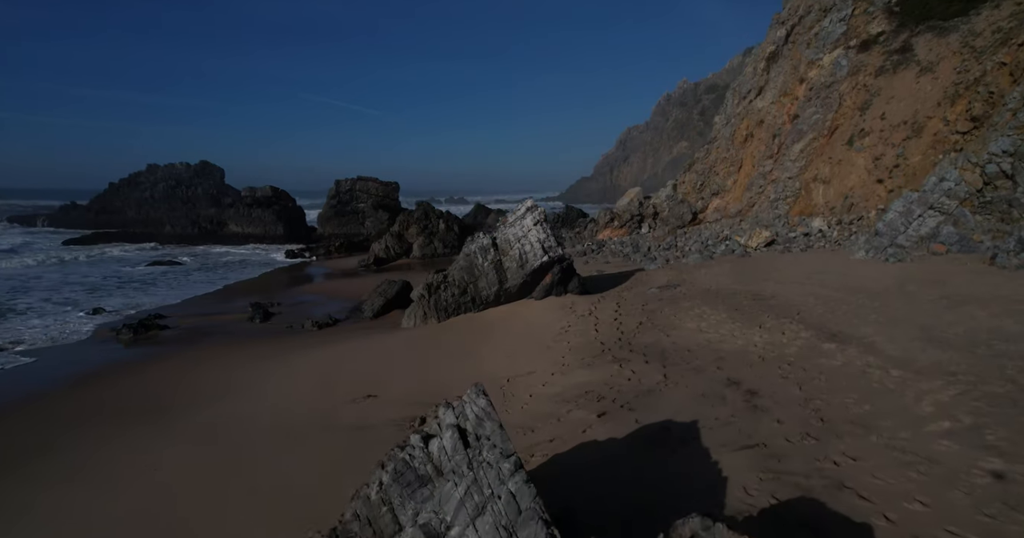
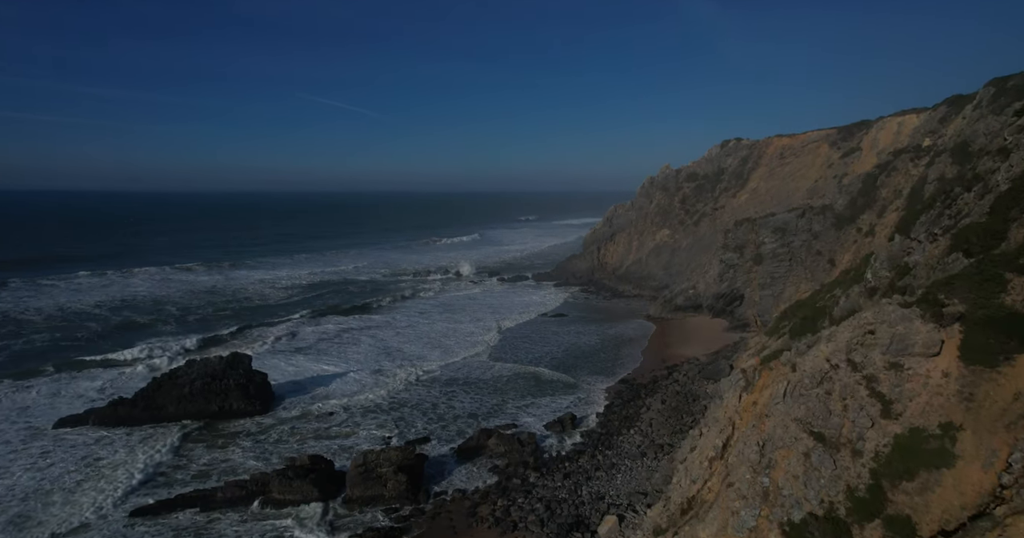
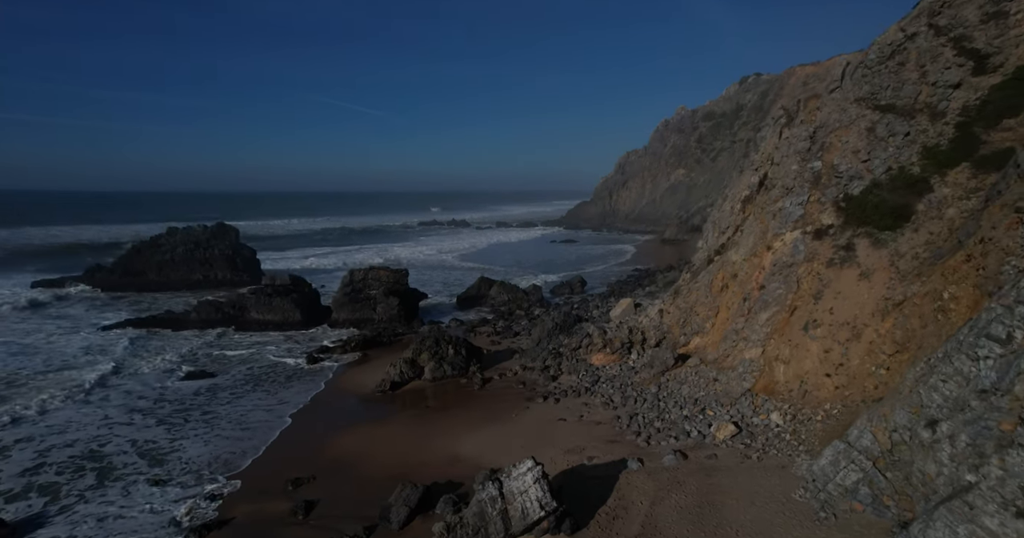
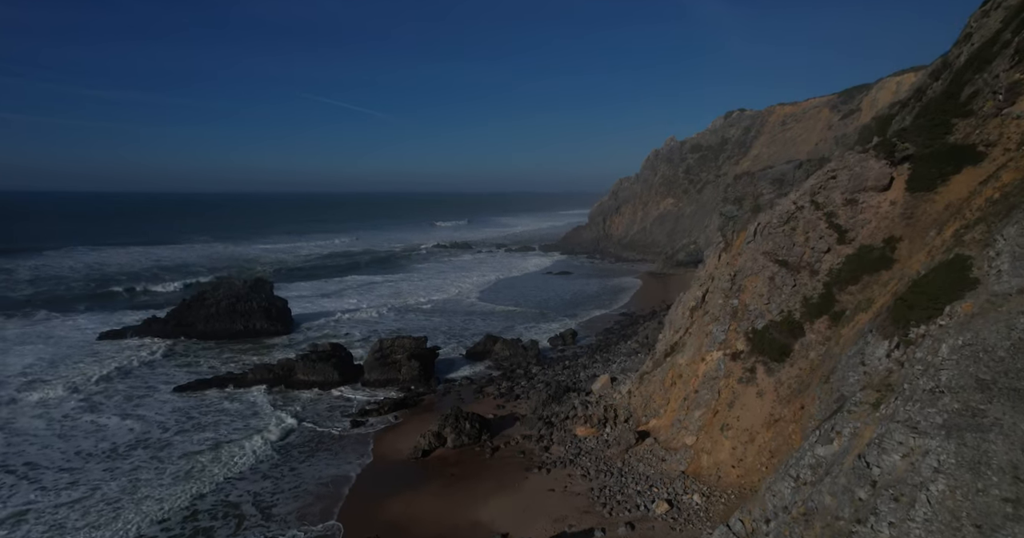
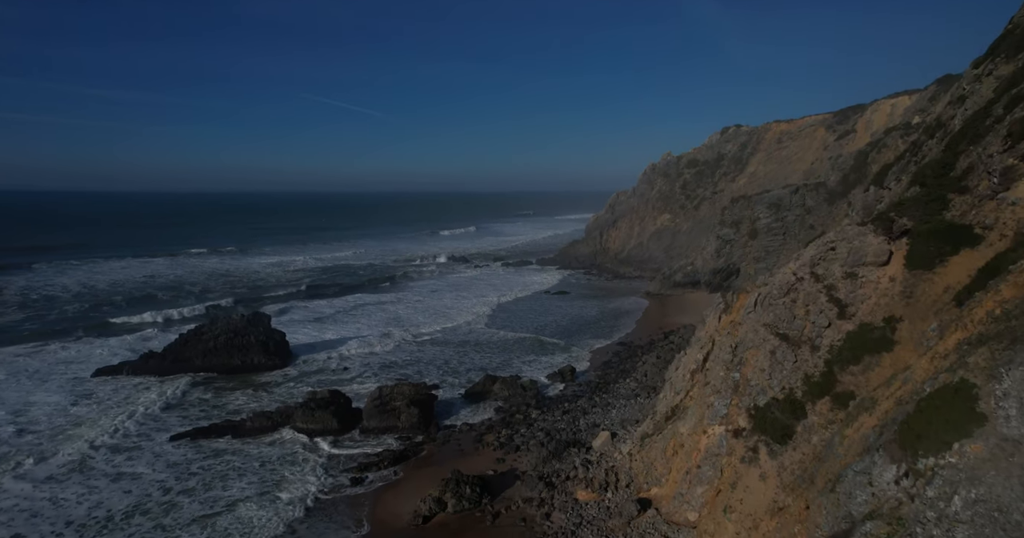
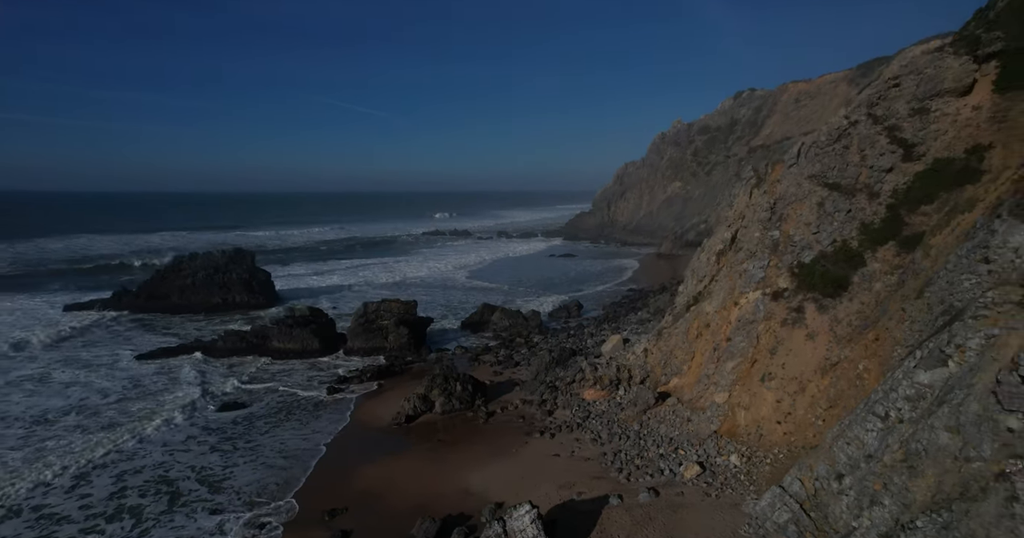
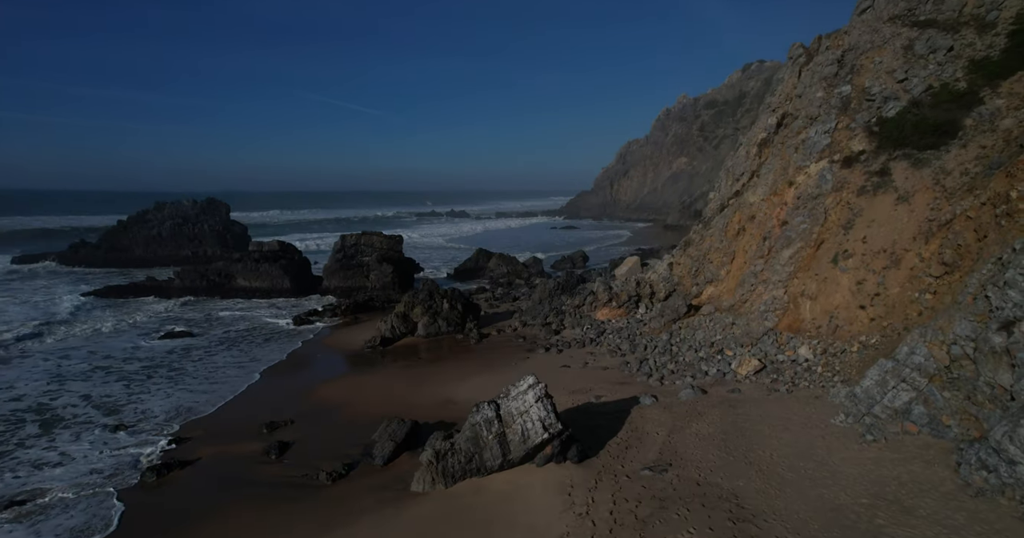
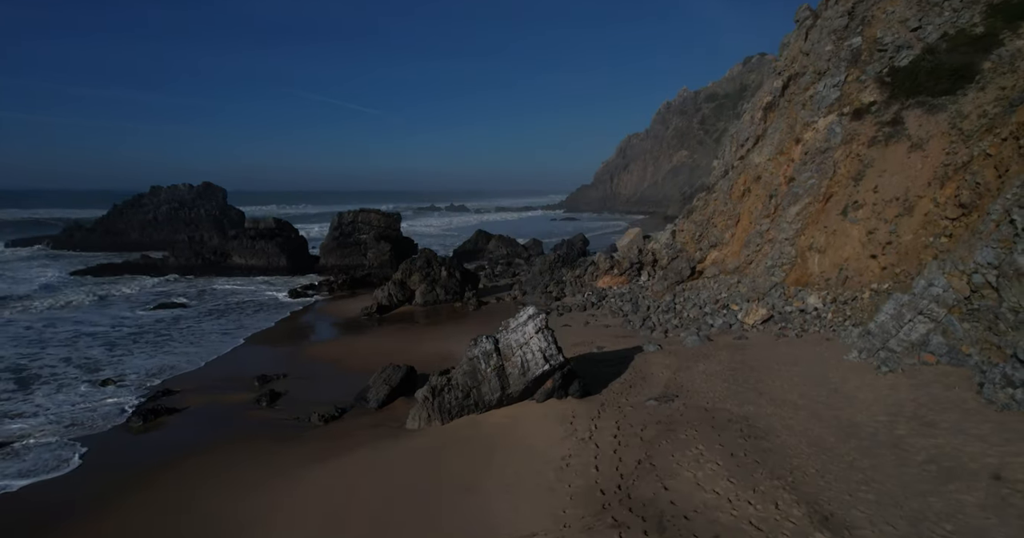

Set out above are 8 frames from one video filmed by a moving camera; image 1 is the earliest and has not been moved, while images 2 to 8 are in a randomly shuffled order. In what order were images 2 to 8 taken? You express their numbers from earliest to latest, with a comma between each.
8, 7, 3, 6, 4, 5, 2
